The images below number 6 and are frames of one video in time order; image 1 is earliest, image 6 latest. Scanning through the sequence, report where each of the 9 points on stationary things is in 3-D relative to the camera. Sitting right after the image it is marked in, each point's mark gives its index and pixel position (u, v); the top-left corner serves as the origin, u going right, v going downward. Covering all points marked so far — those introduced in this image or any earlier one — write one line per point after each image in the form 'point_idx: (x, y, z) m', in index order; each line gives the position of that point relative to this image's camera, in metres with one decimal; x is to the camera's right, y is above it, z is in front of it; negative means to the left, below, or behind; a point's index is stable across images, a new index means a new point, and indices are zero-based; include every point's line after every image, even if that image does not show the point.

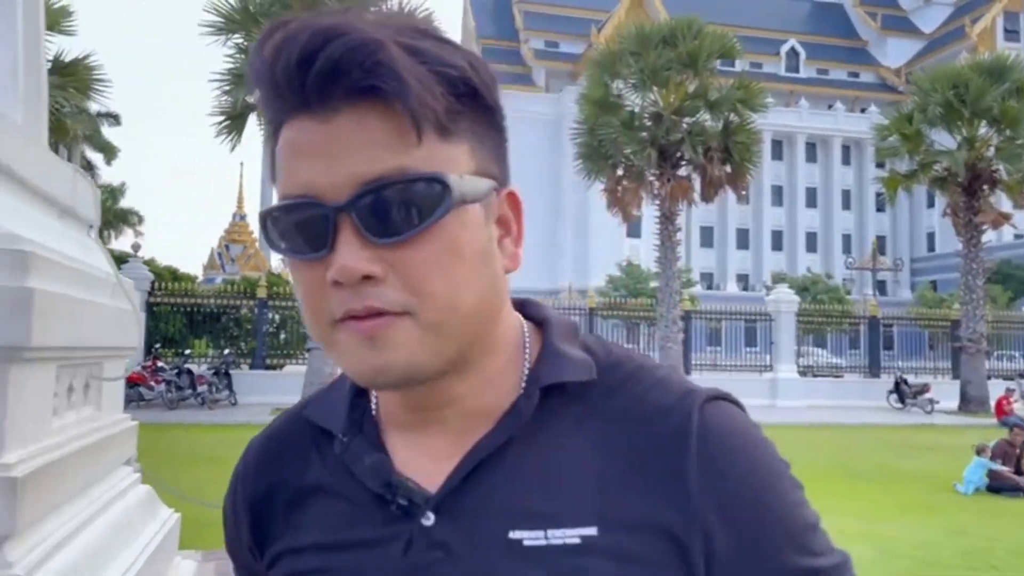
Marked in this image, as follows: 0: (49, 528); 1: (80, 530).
0: (-1.8, -0.9, +3.4) m
1: (-1.9, -1.0, +3.6) m
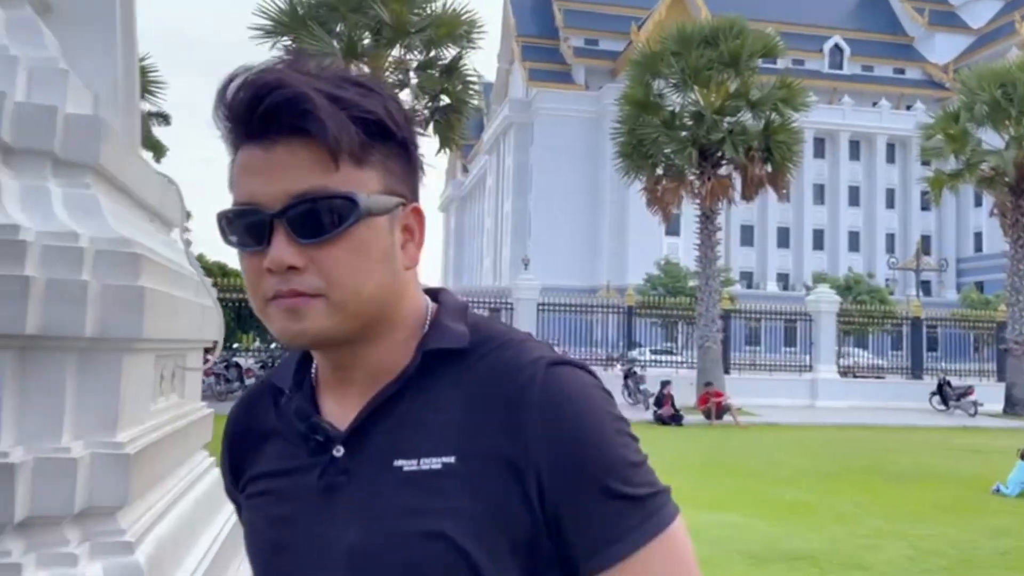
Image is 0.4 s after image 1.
0: (-1.6, -0.9, +3.8) m
1: (-1.6, -1.0, +4.0) m
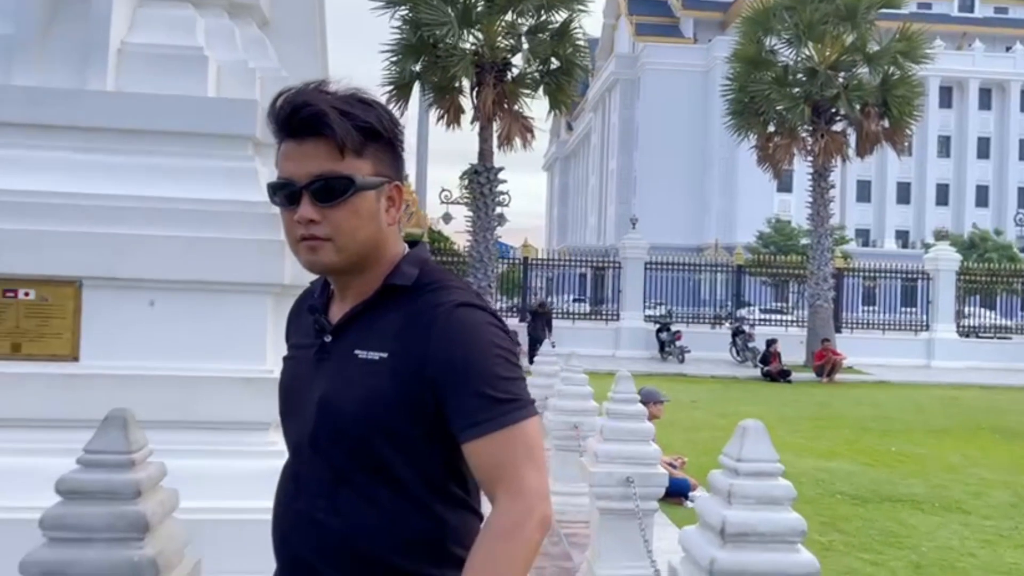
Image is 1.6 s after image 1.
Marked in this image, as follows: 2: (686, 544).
0: (-0.9, -0.7, +4.8) m
1: (-0.9, -0.8, +5.0) m
2: (+0.6, -0.9, +2.9) m
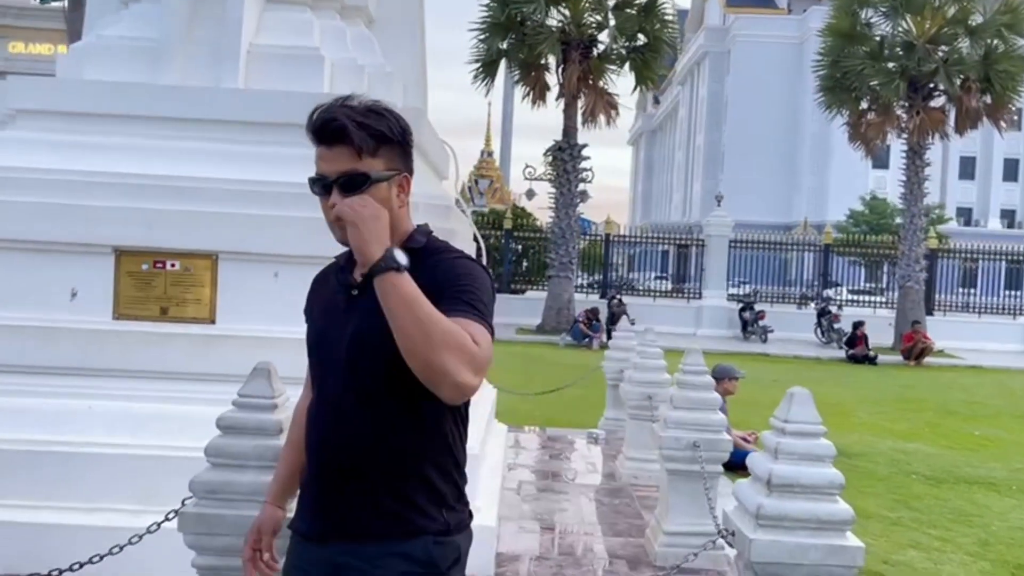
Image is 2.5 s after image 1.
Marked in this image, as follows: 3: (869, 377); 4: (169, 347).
0: (-0.4, -0.6, +5.3) m
1: (-0.4, -0.6, +5.6) m
2: (+0.9, -0.8, +3.3) m
3: (+7.5, -1.9, +17.7) m
4: (-1.9, -0.3, +4.6) m
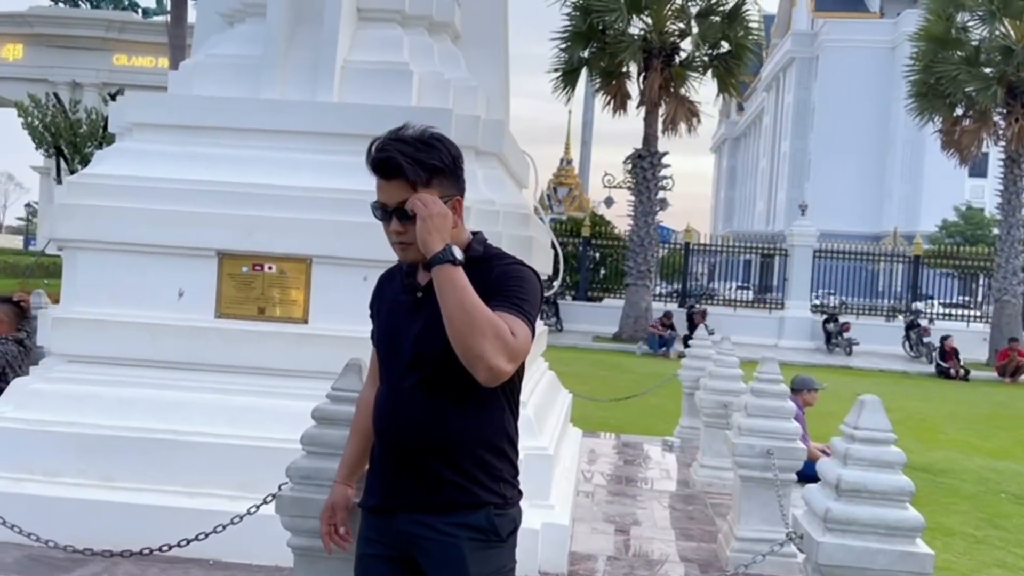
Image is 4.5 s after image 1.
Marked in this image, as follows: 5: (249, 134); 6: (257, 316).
0: (+0.1, -0.6, +5.5) m
1: (+0.2, -0.7, +5.8) m
2: (+1.2, -0.8, +3.3) m
3: (+9.0, -2.1, +17.1) m
4: (-1.4, -0.3, +4.9) m
5: (-1.6, +1.0, +5.3) m
6: (-1.5, -0.2, +5.0) m
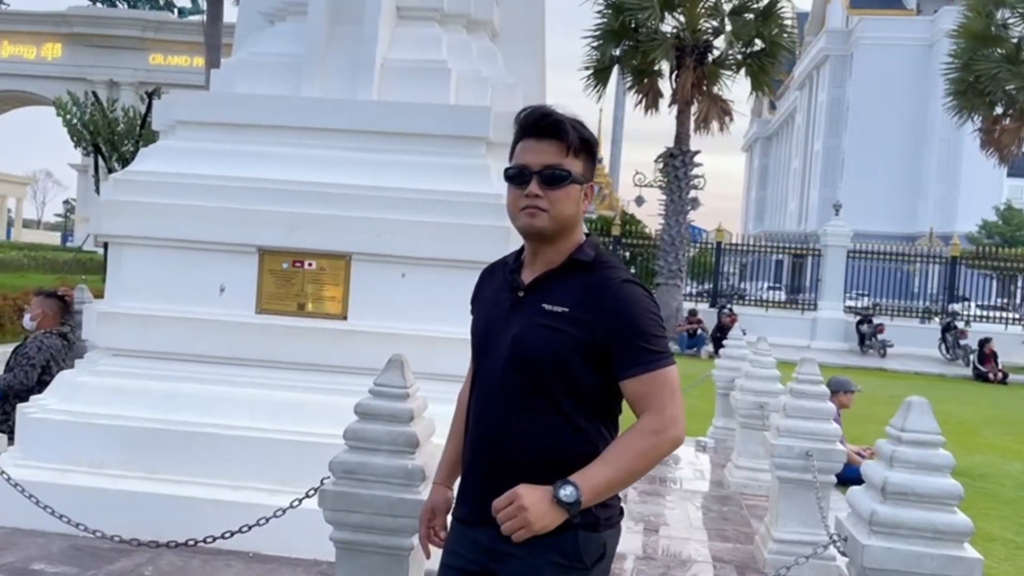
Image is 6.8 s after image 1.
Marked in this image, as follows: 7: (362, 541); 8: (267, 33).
0: (+0.3, -0.6, +5.5) m
1: (+0.4, -0.7, +5.7) m
2: (+1.3, -0.8, +3.3) m
3: (+9.7, -2.2, +16.8) m
4: (-1.2, -0.3, +5.0) m
5: (-1.4, +1.0, +5.3) m
6: (-1.3, -0.1, +5.1) m
7: (-0.6, -1.0, +3.3) m
8: (-1.7, +1.8, +5.9) m
